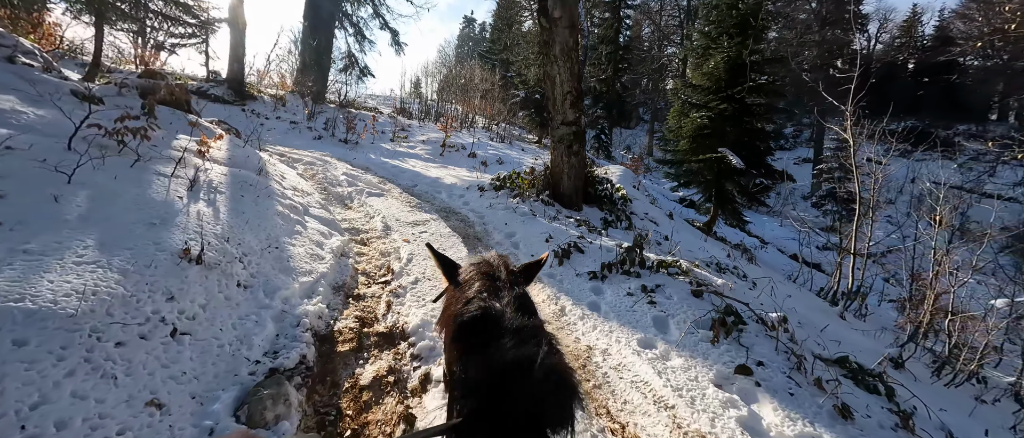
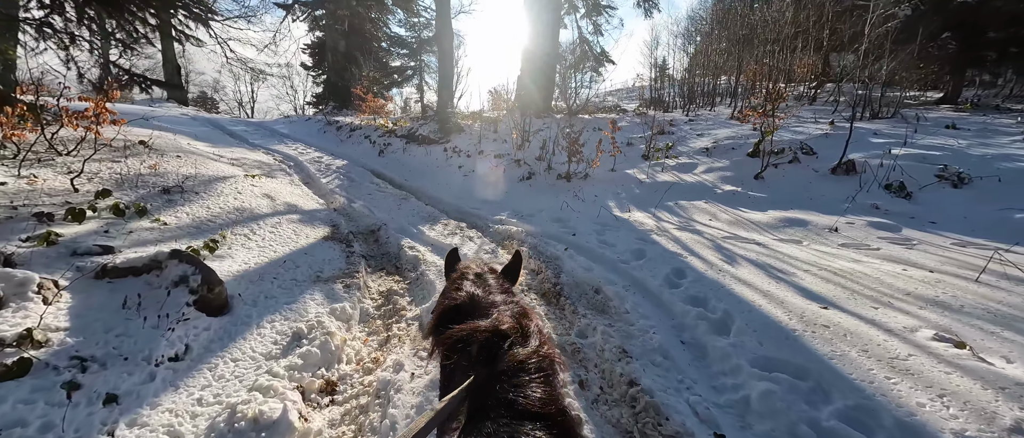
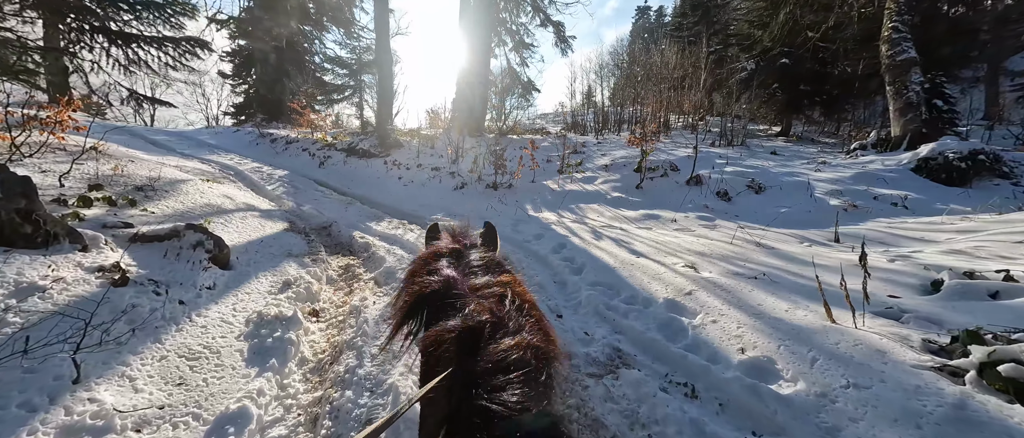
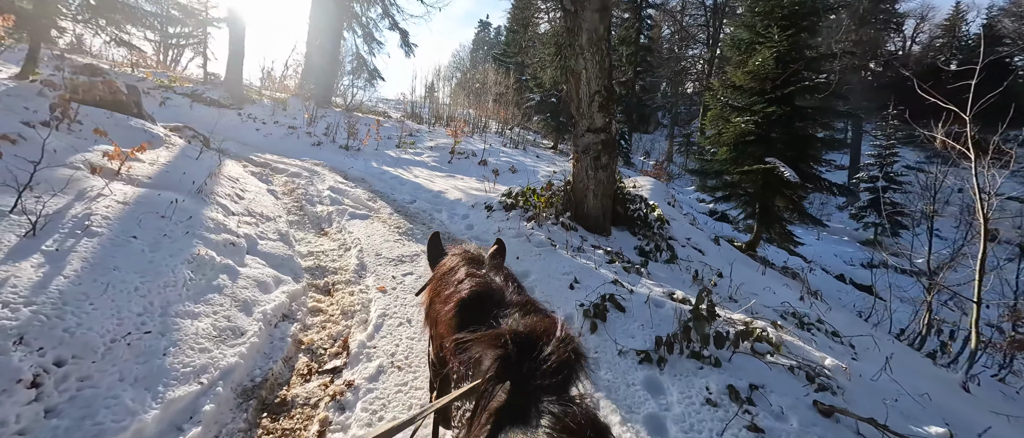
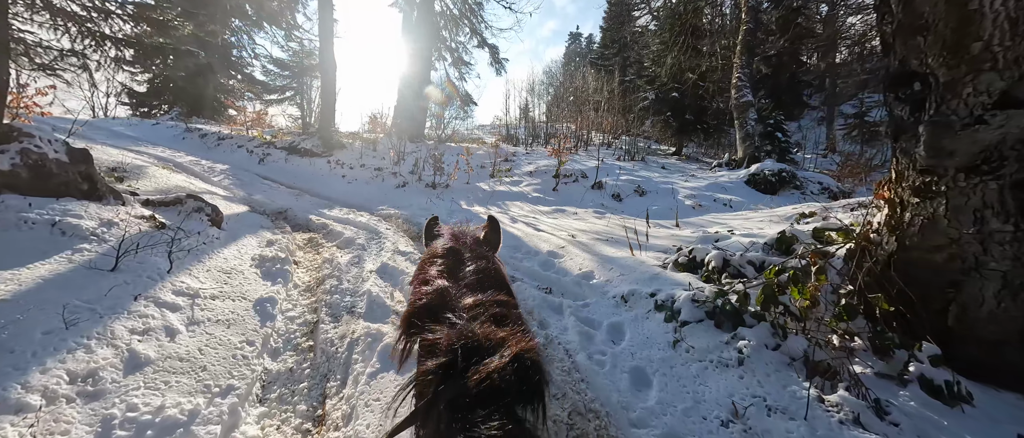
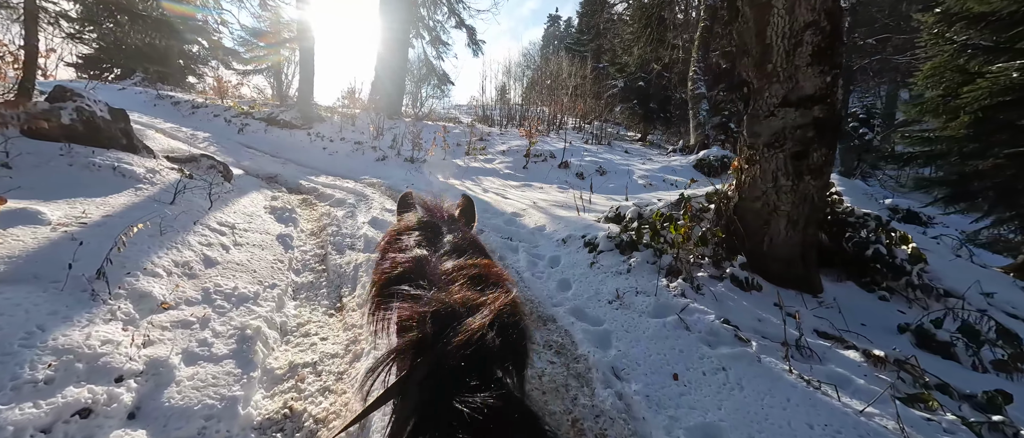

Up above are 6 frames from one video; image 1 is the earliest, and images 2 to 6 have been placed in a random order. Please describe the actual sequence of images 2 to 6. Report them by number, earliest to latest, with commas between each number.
4, 6, 5, 3, 2
